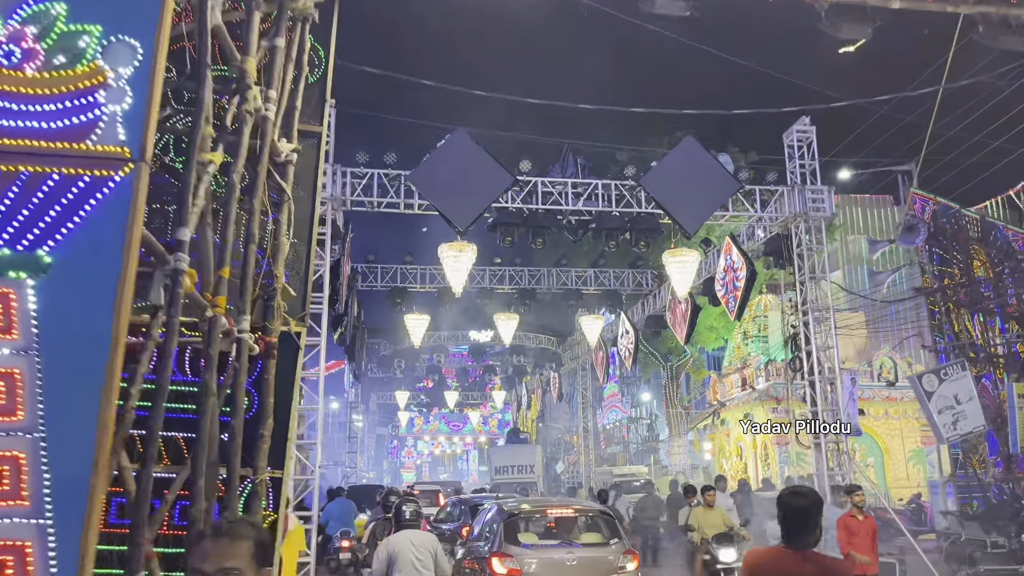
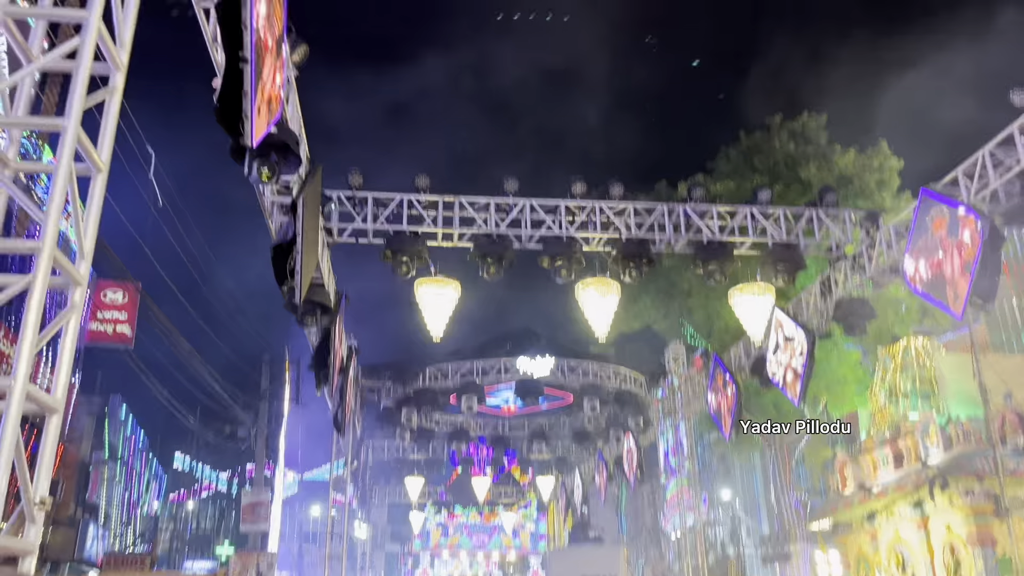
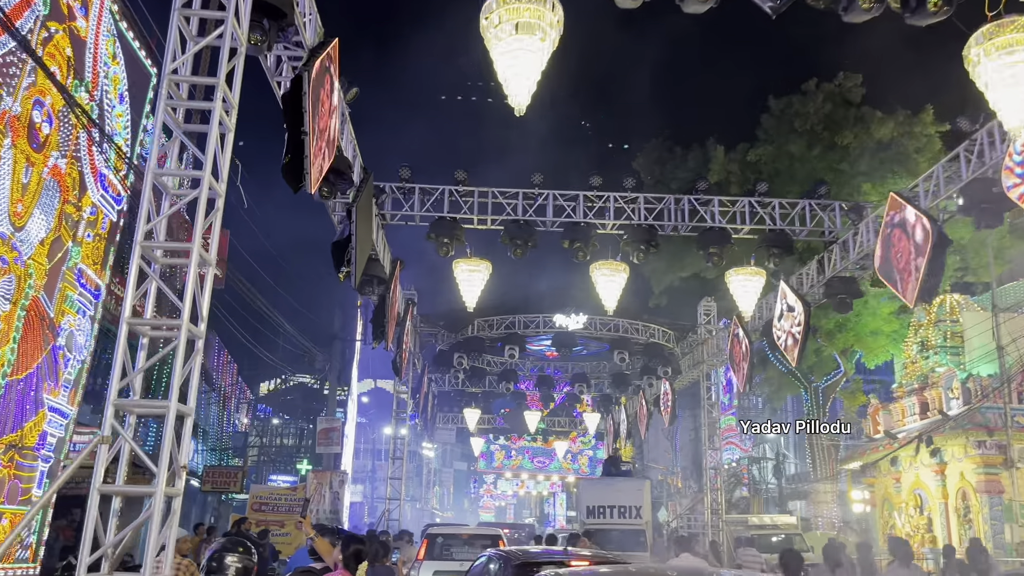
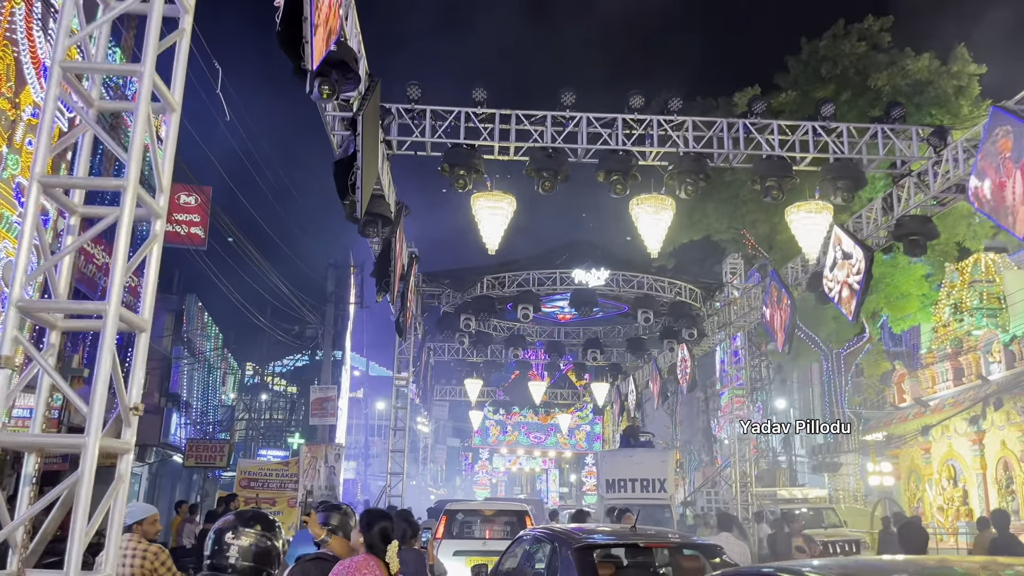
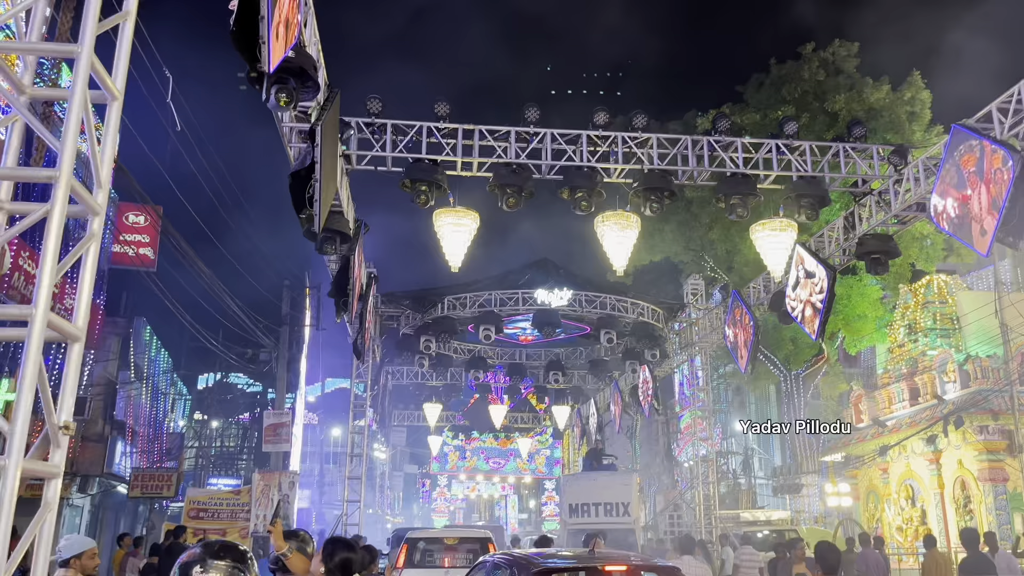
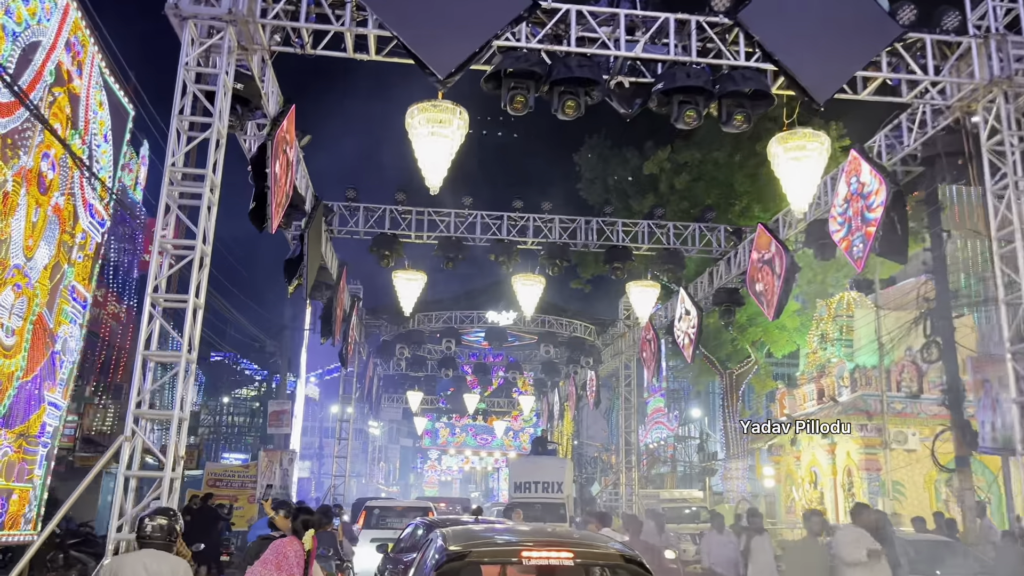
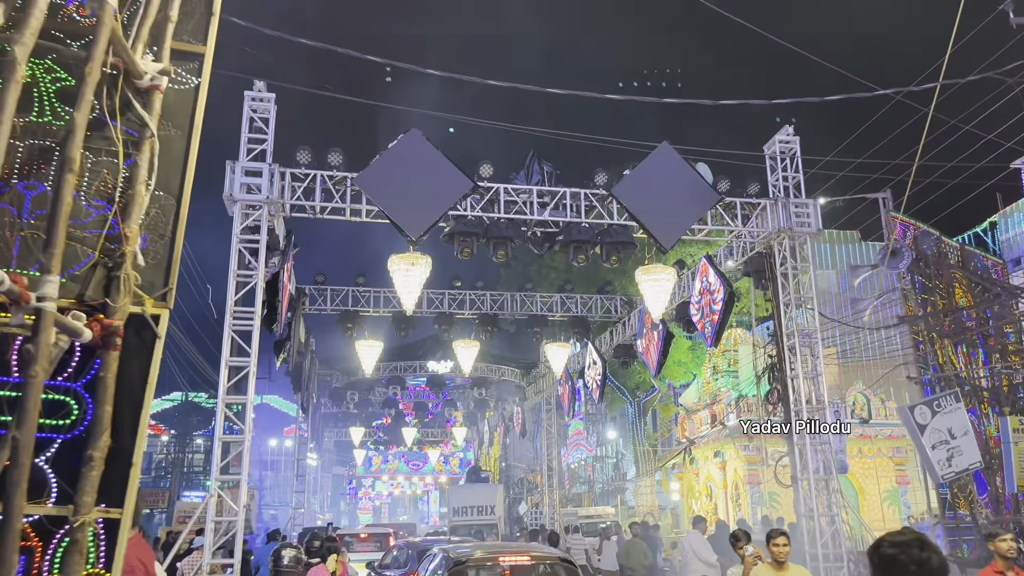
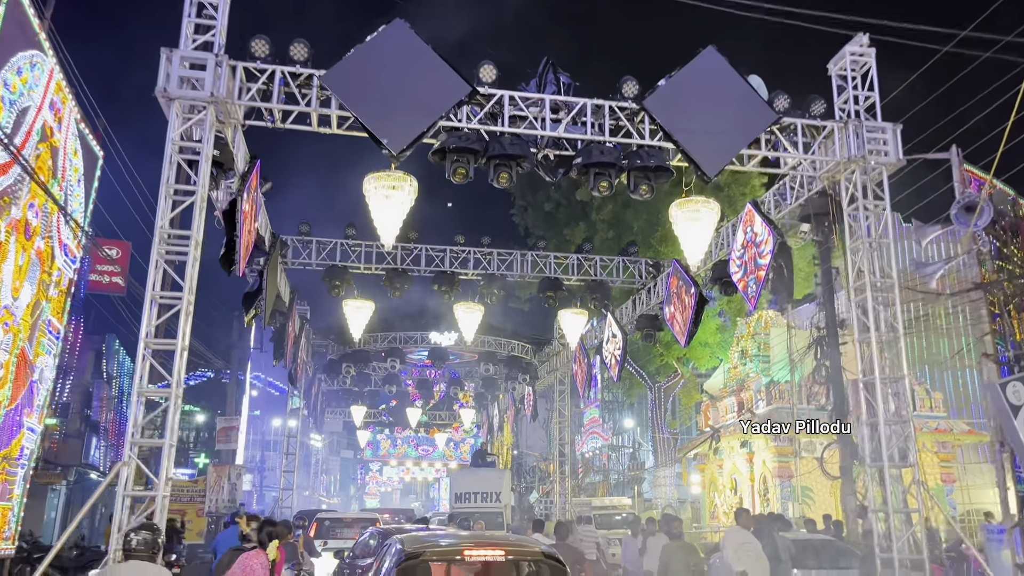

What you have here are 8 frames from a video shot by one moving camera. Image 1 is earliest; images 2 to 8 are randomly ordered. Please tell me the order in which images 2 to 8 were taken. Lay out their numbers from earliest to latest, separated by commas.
7, 8, 6, 3, 4, 5, 2
